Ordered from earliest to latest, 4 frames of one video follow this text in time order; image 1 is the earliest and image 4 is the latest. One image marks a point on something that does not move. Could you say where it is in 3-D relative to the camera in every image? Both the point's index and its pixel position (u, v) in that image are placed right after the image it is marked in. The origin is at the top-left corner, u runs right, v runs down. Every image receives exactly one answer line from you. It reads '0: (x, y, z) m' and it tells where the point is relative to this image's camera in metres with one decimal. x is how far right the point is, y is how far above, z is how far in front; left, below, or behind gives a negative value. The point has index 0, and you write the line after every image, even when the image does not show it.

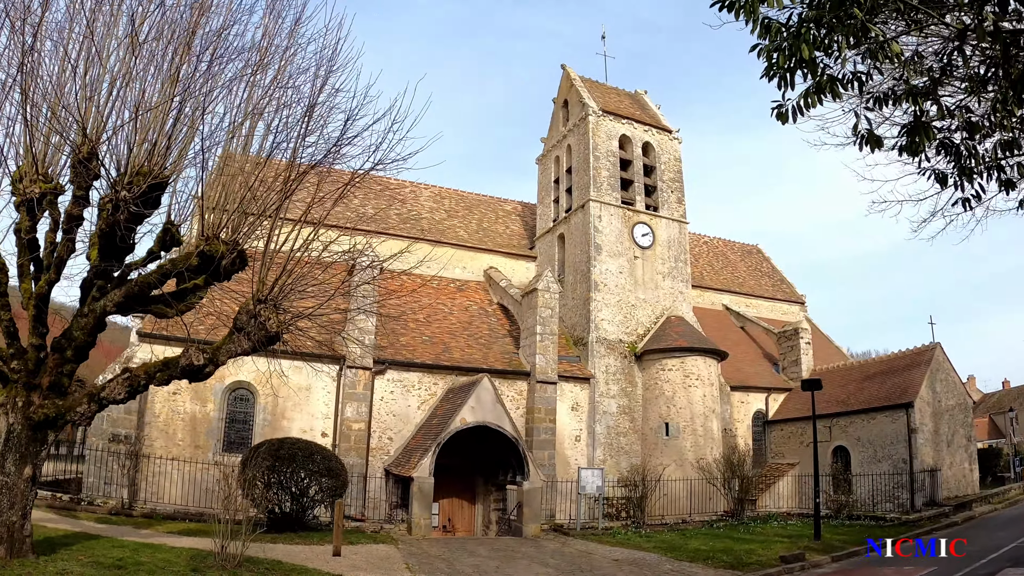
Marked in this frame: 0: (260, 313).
0: (-3.9, -0.3, +10.9) m
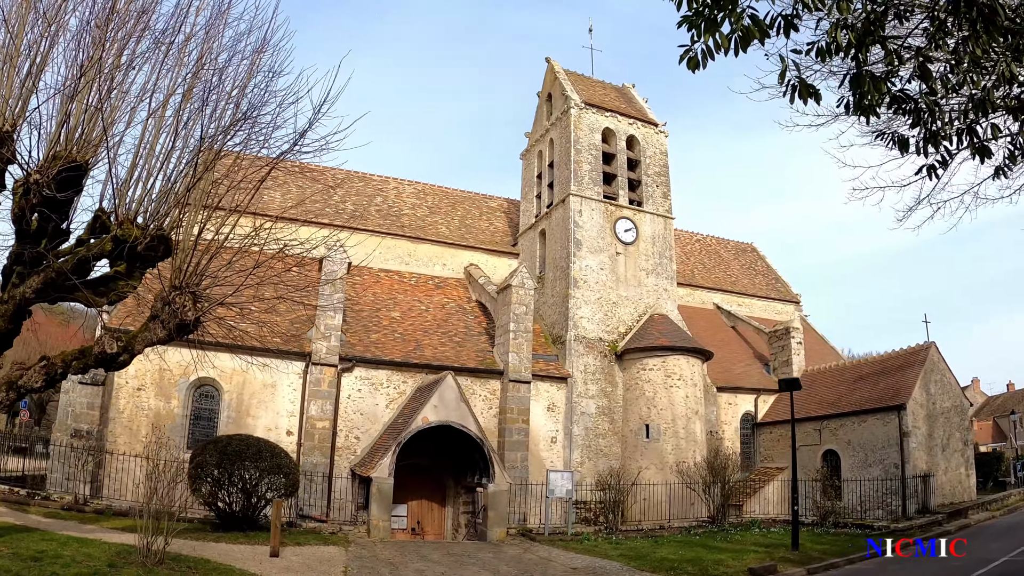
0: (-4.9, -0.2, +10.5) m
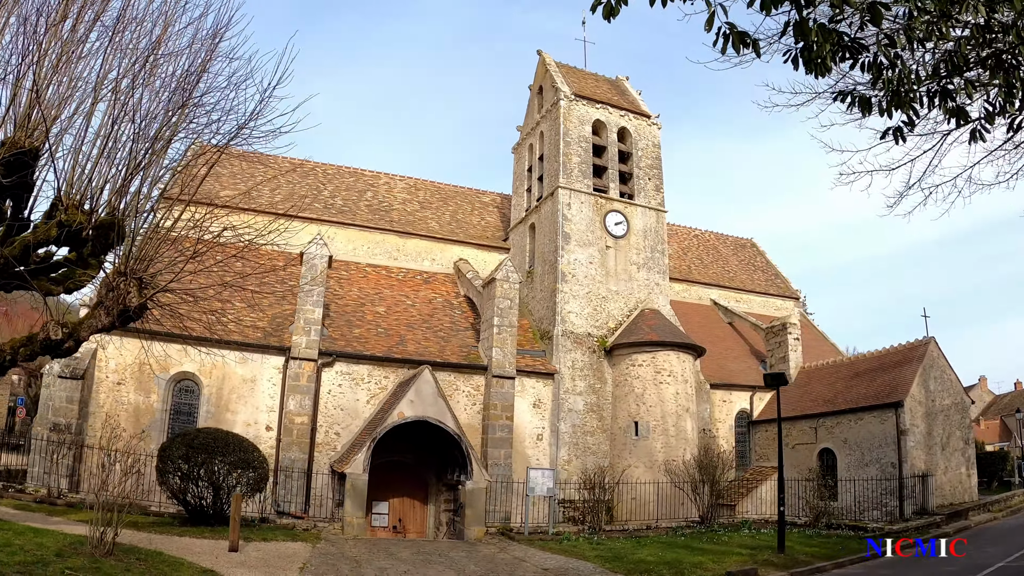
0: (-5.6, 0.0, +10.2) m
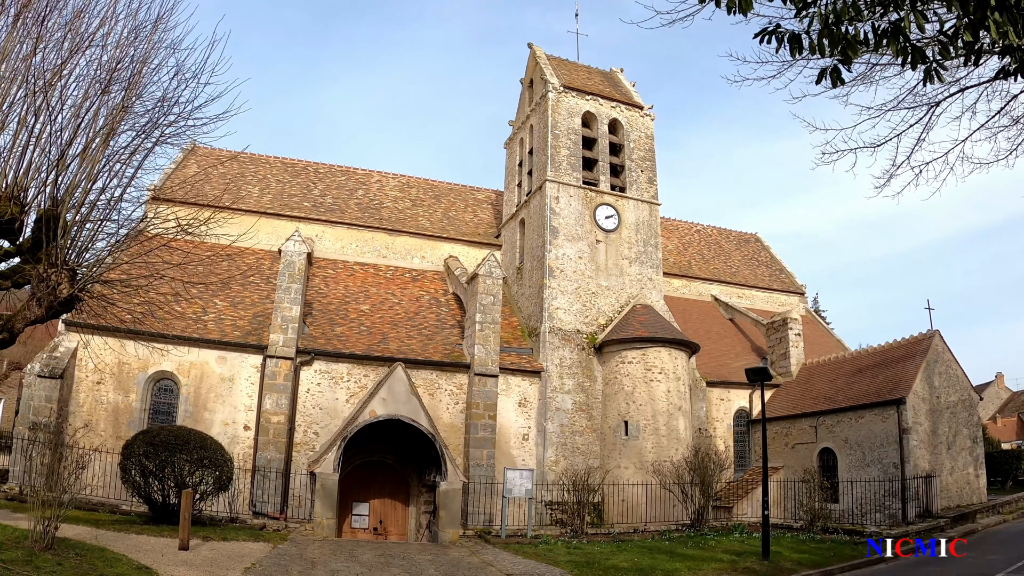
0: (-6.4, +0.1, +10.0) m
